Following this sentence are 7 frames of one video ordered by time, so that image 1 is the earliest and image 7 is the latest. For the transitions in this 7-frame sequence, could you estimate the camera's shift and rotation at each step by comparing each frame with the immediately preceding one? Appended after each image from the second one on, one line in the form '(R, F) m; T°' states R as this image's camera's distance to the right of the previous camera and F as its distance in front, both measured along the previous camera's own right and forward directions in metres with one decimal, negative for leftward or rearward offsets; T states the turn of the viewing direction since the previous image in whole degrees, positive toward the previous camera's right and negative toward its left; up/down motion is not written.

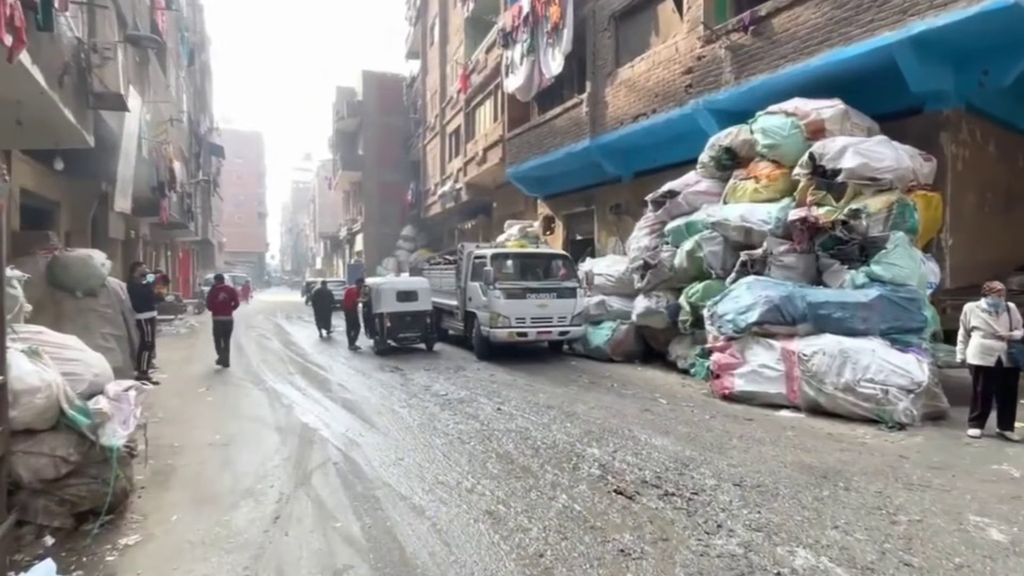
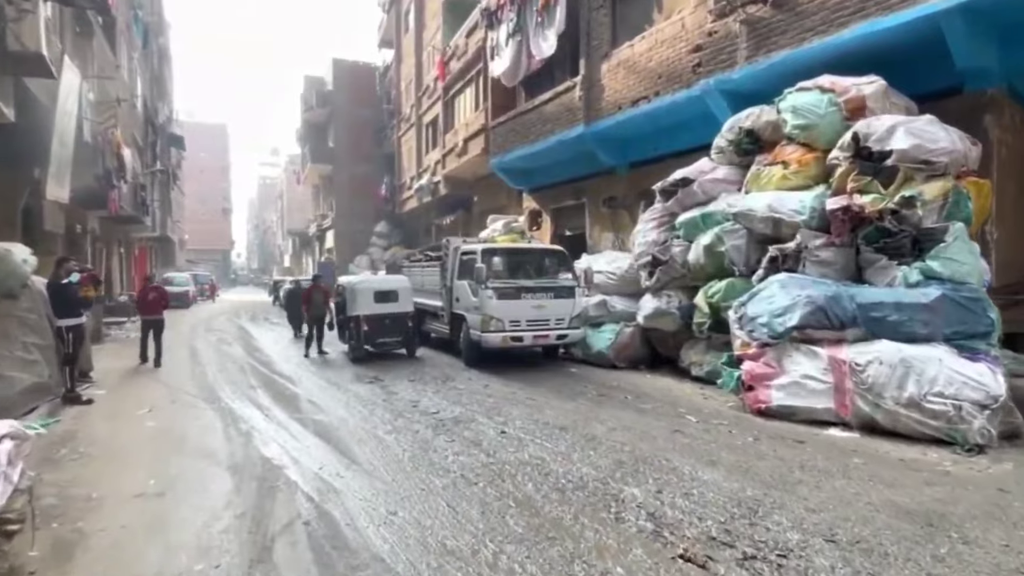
(-0.4, +1.3) m; +3°
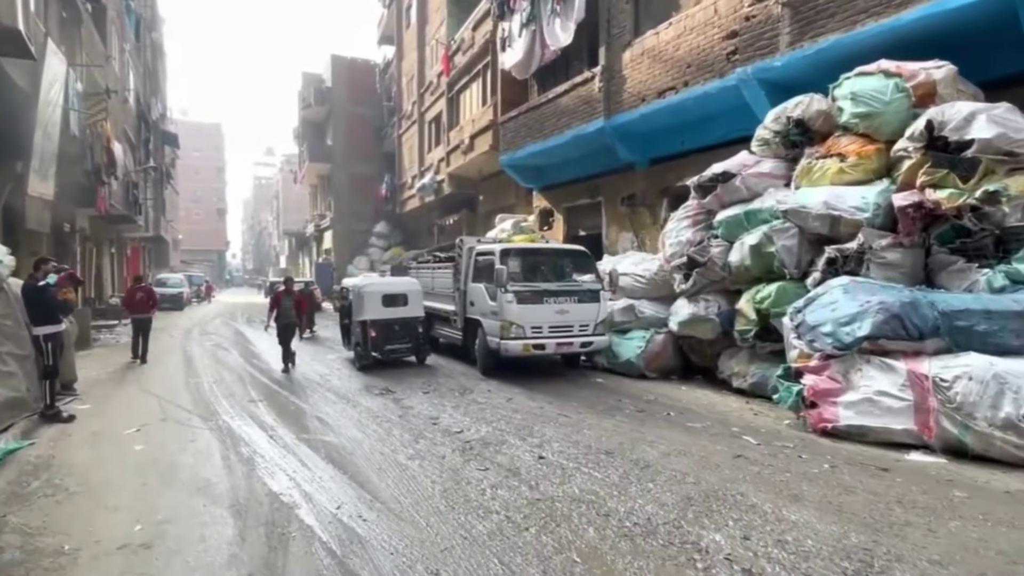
(-0.5, +0.8) m; 0°
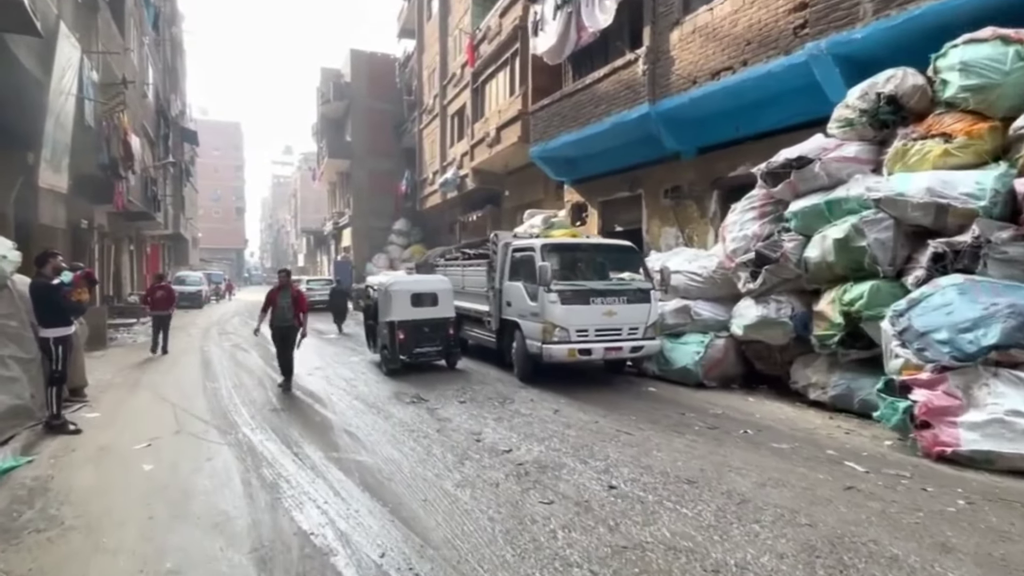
(-0.5, +0.9) m; -2°
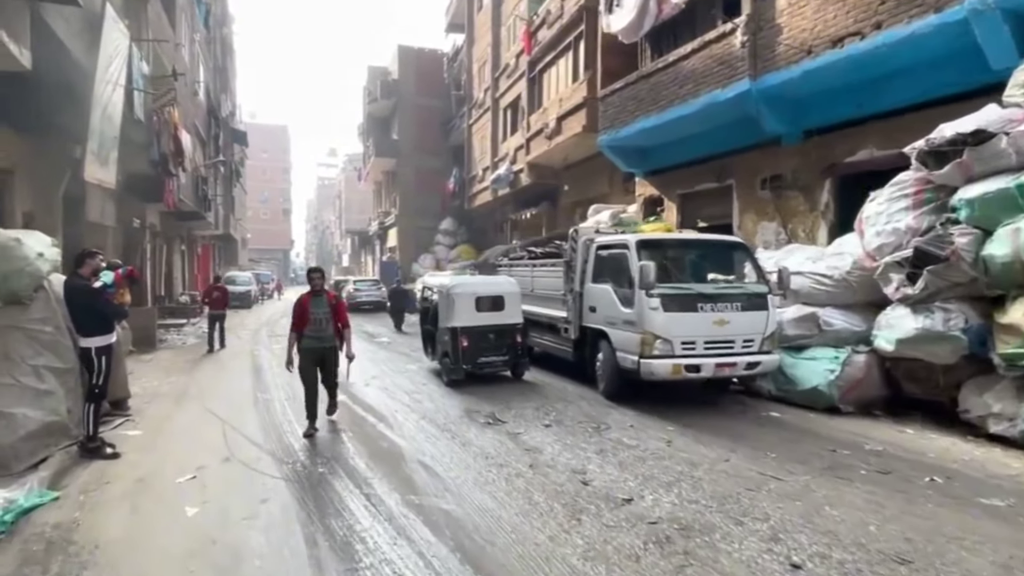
(-0.8, +1.3) m; -4°
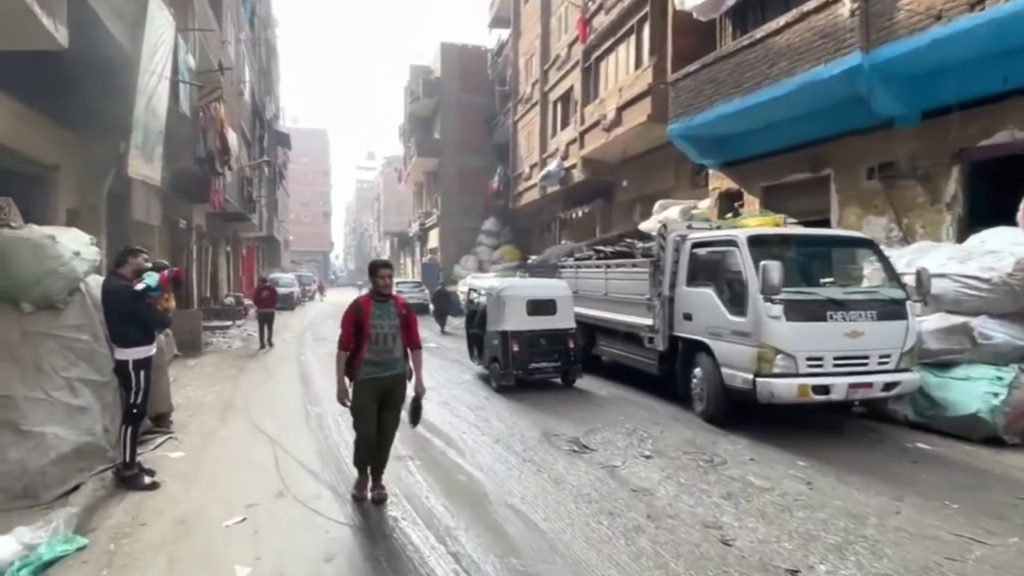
(-0.7, +1.1) m; -4°
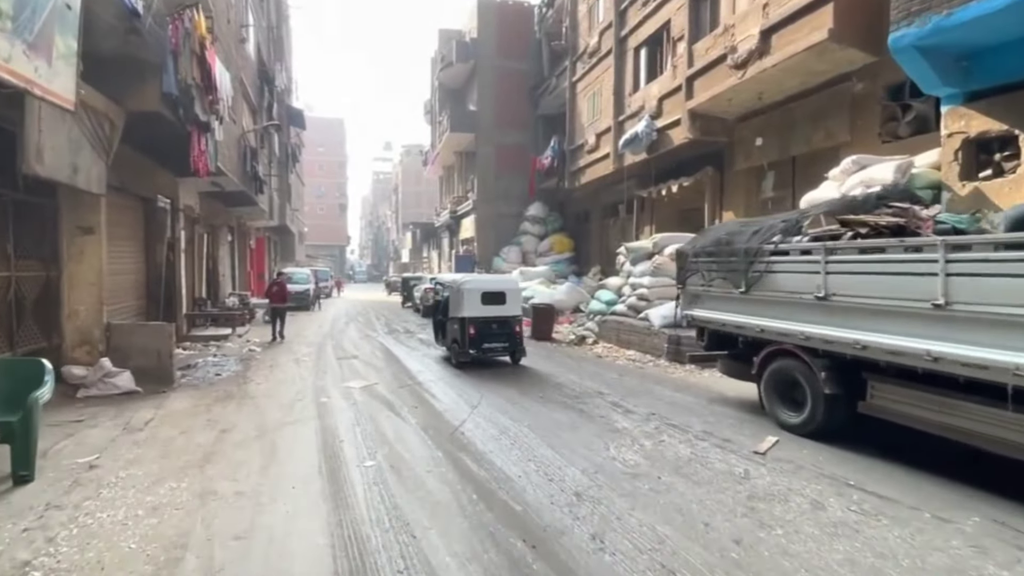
(-1.9, +4.7) m; -1°
